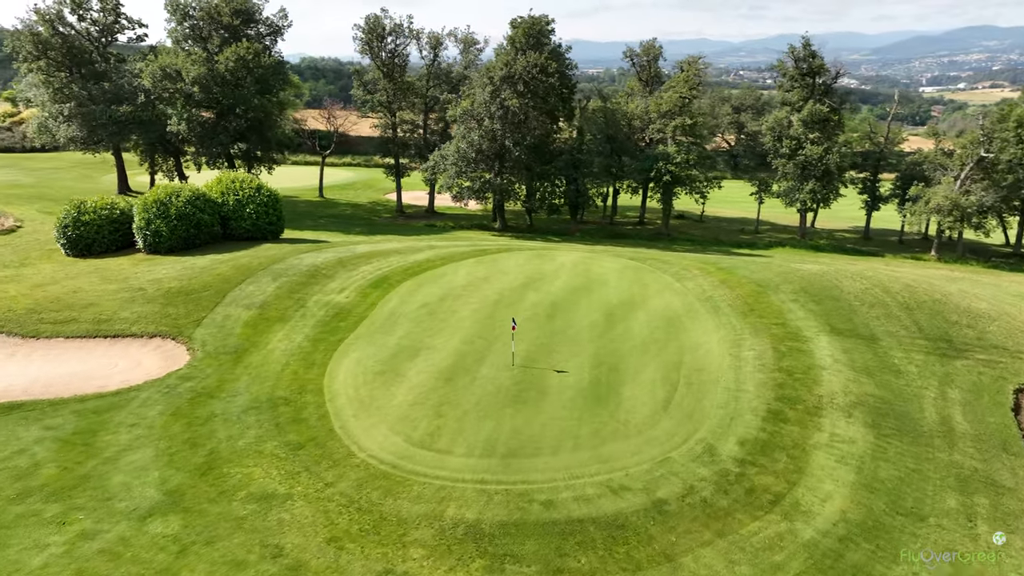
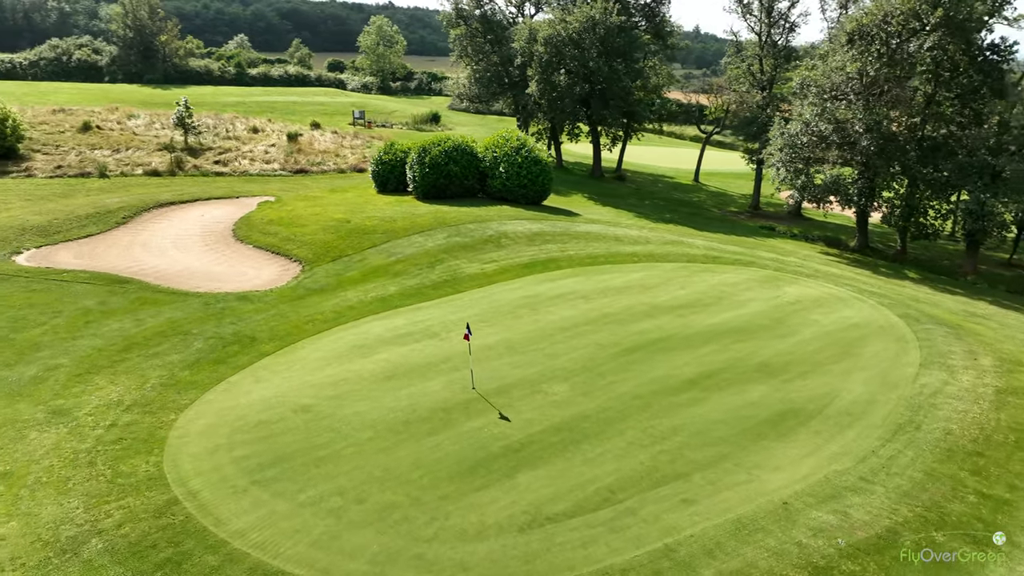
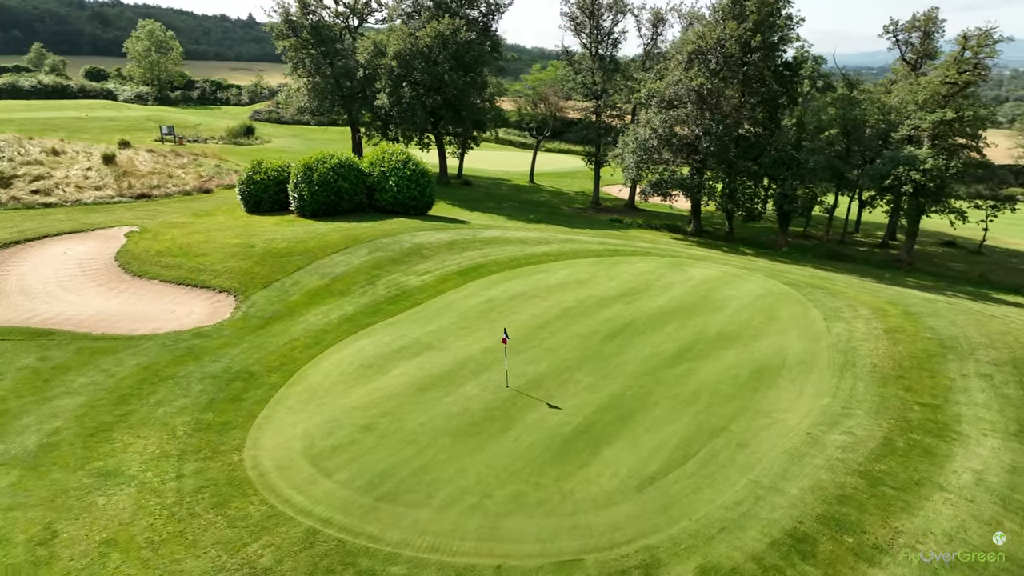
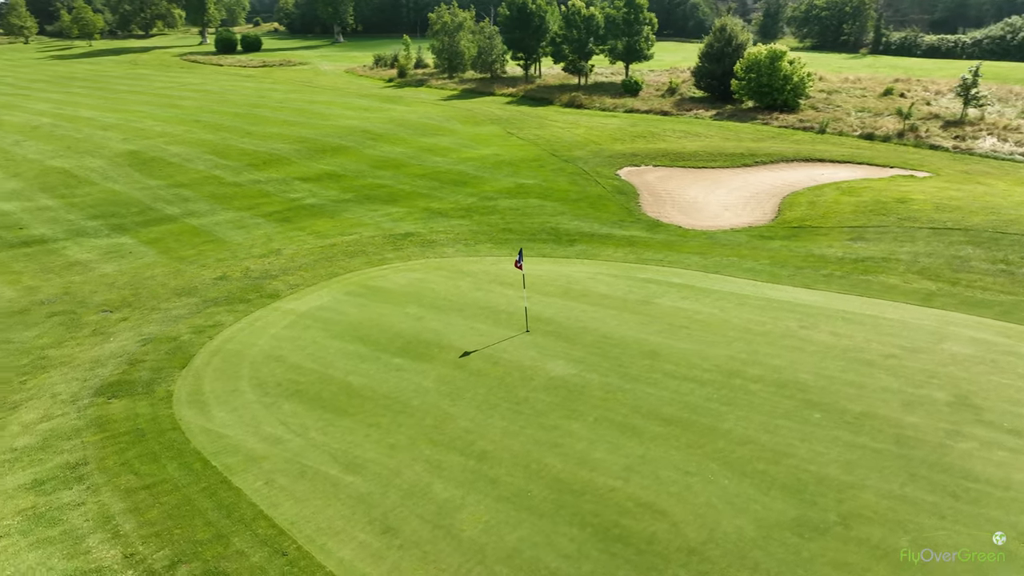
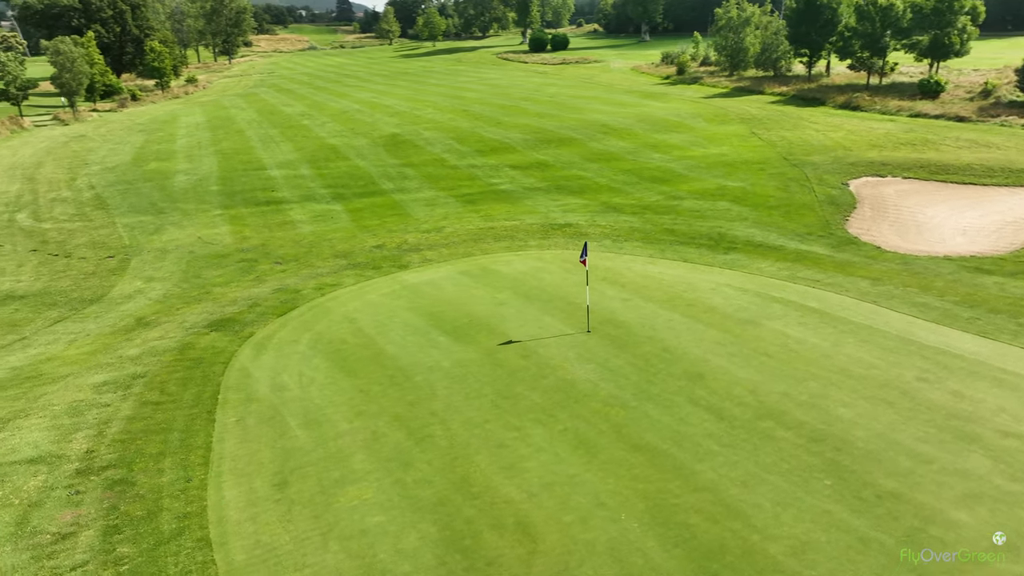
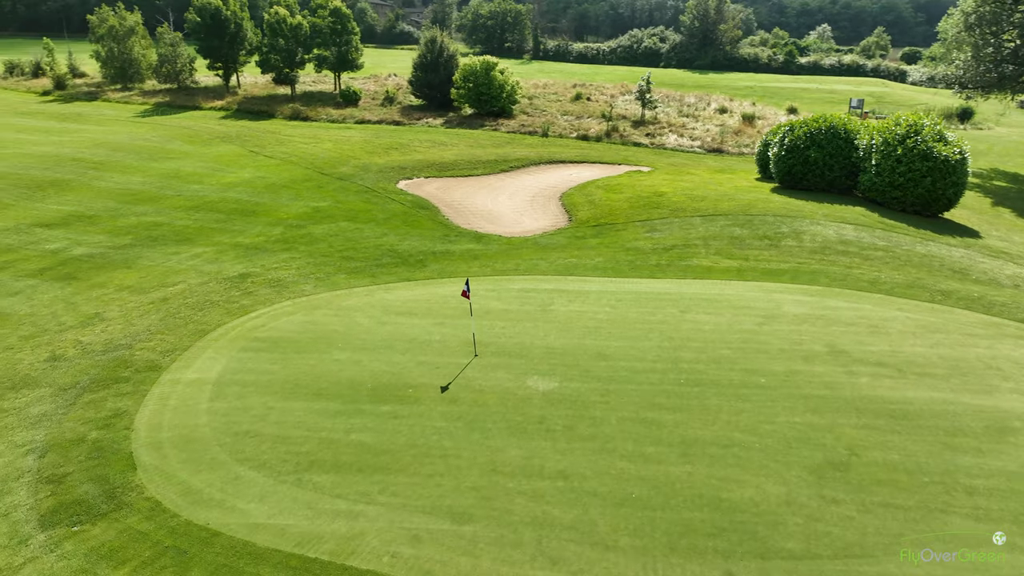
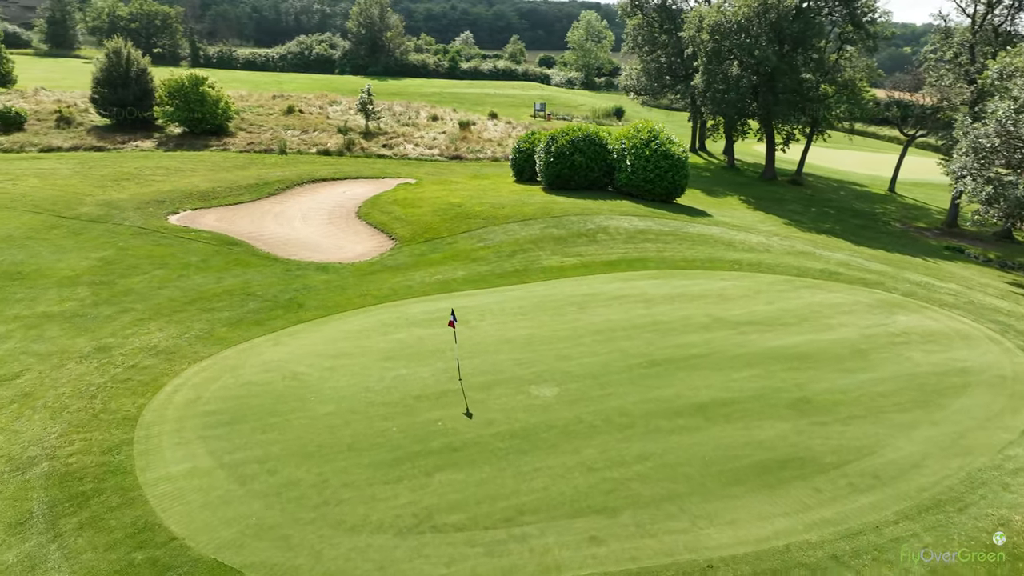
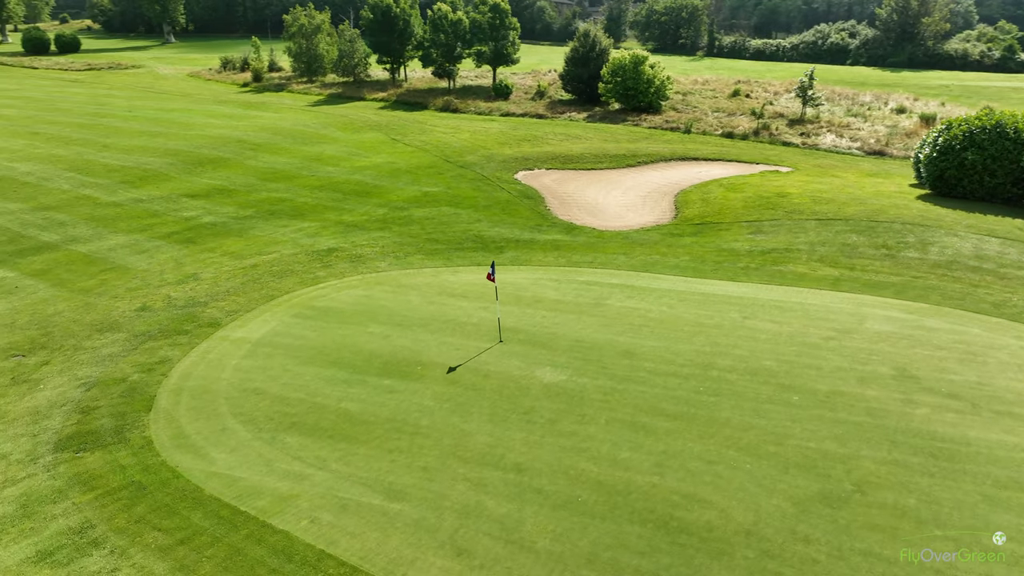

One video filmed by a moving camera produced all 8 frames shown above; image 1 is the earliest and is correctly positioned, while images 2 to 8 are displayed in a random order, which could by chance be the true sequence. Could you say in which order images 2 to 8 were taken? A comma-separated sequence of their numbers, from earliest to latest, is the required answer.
3, 2, 7, 6, 8, 4, 5
